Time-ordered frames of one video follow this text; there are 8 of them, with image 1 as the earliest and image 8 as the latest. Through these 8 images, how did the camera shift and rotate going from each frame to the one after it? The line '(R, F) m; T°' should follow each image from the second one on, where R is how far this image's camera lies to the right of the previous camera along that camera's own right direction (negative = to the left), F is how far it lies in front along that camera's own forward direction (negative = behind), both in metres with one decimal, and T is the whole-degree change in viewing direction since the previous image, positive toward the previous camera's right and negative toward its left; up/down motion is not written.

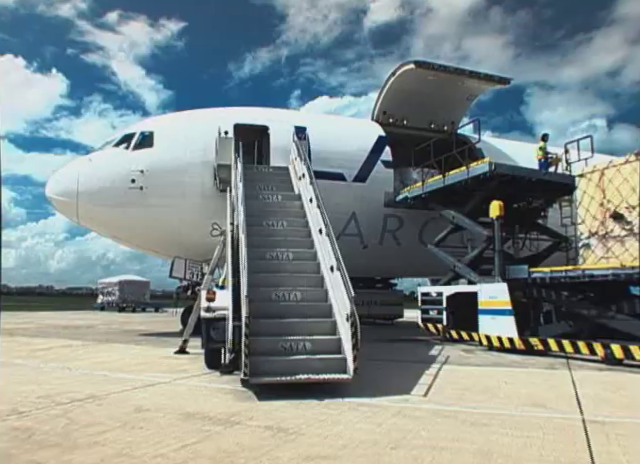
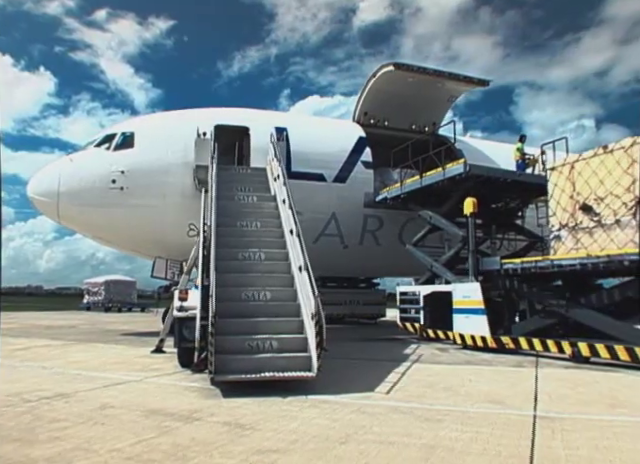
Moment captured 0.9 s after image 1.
(+0.5, -0.2) m; 0°
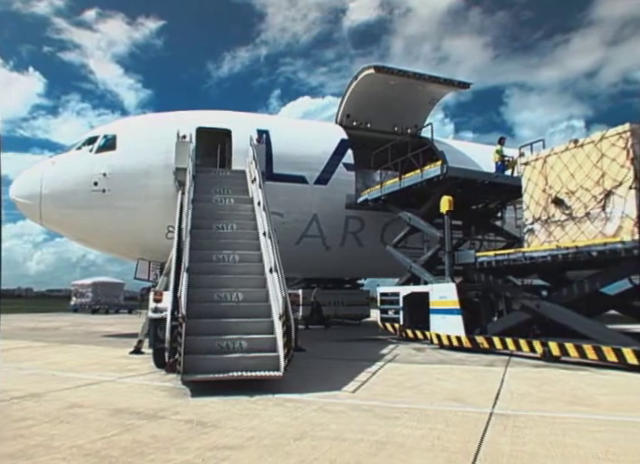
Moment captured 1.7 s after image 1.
(+0.5, -0.2) m; 0°
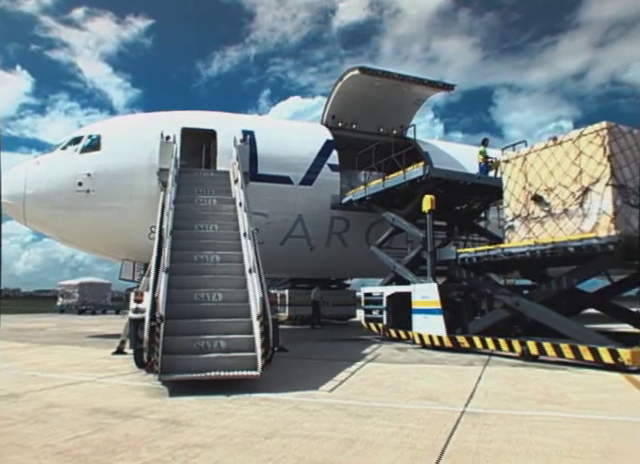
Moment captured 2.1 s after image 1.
(+0.3, -0.1) m; +1°
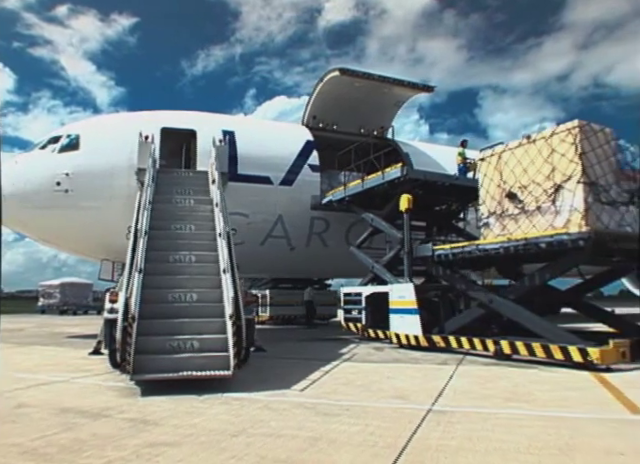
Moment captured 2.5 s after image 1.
(+0.3, -0.1) m; +1°
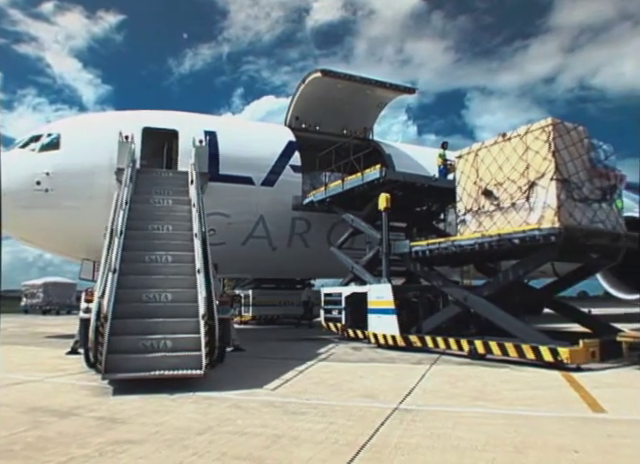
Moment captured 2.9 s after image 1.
(+0.4, -0.1) m; +1°
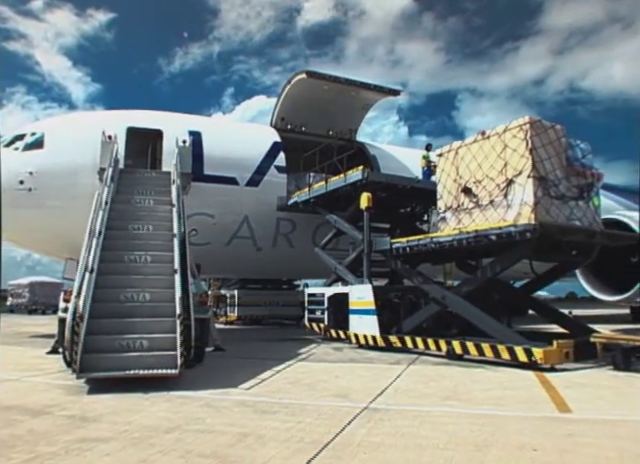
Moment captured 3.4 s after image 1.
(+0.4, -0.1) m; +1°
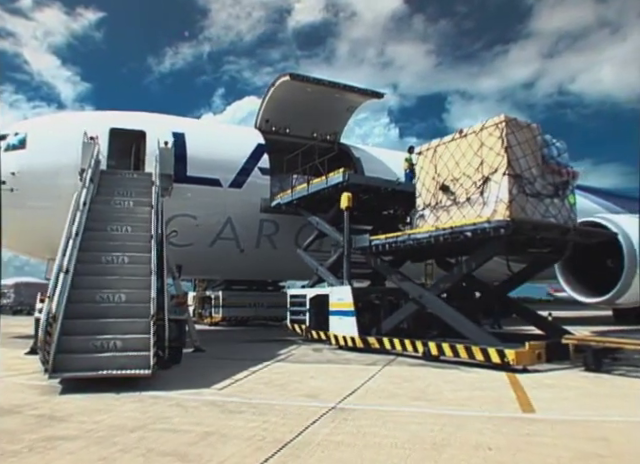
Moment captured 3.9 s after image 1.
(+0.5, -0.1) m; 0°
